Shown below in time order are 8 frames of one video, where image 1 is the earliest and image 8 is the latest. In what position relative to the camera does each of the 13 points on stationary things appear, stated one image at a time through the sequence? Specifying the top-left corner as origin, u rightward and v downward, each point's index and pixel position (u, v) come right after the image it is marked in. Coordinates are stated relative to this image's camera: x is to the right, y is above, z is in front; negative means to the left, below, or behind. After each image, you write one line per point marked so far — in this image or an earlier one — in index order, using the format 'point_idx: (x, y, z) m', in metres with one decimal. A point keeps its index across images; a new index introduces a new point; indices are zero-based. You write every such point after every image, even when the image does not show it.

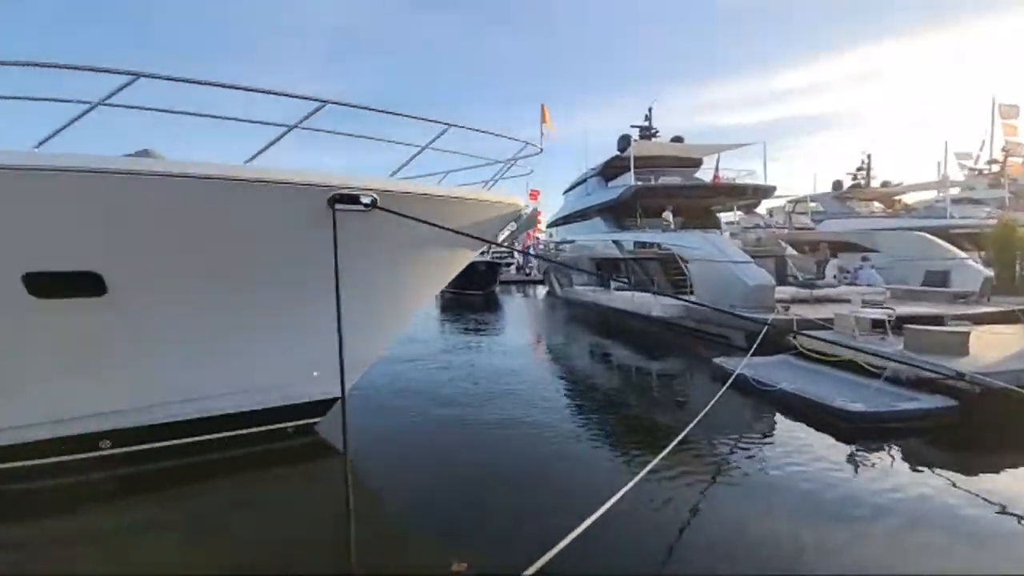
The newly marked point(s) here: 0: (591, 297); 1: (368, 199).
0: (+3.1, -0.4, +16.3) m
1: (-1.3, +0.8, +4.0) m
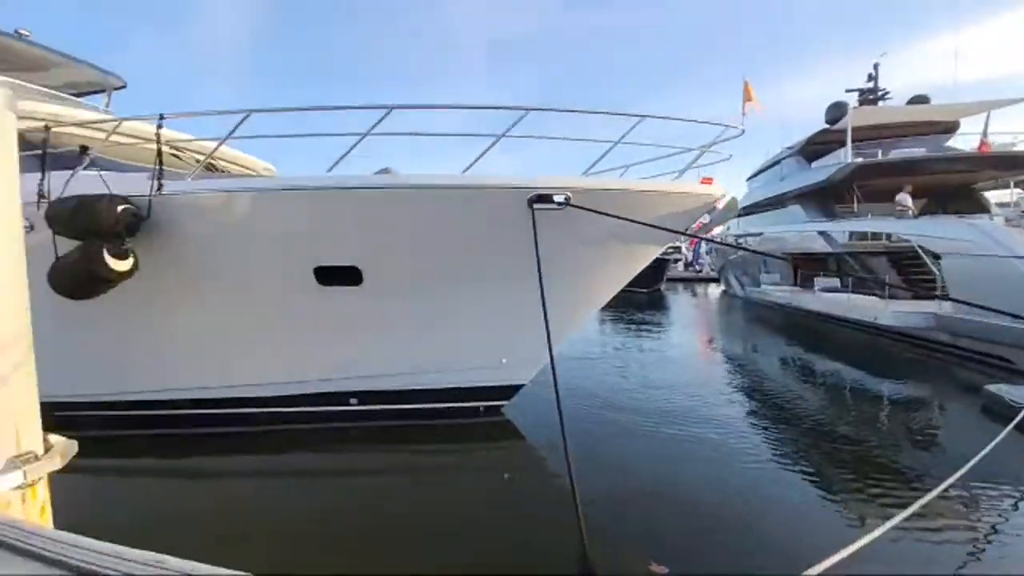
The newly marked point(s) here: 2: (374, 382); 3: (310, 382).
0: (+9.0, -0.3, +14.0) m
1: (+0.5, +0.9, +4.1) m
2: (-1.5, -1.0, +4.6) m
3: (-2.1, -1.0, +4.6) m
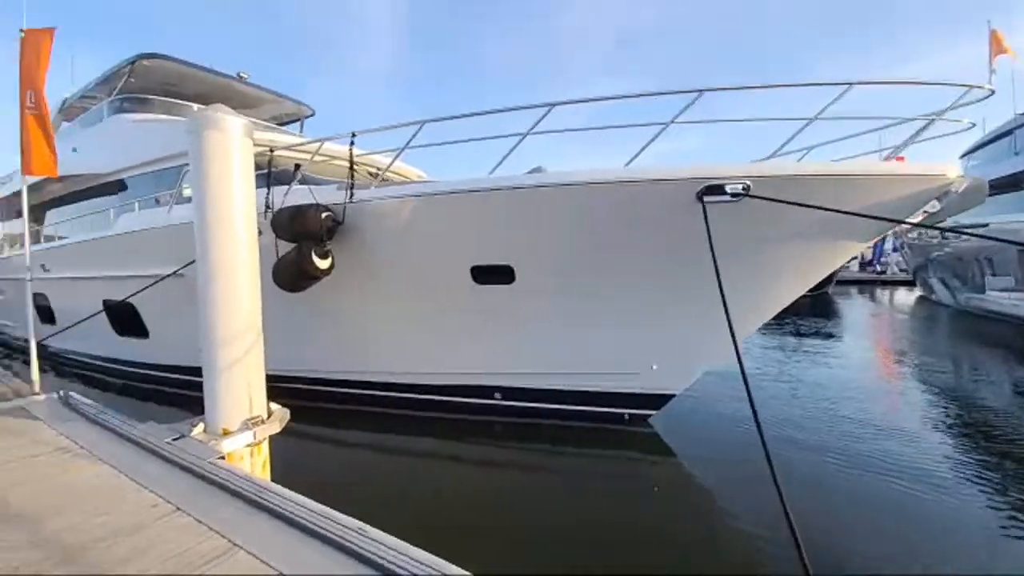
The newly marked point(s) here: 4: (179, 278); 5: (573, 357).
0: (+12.8, -0.5, +10.8) m
1: (+1.9, +0.9, +3.6) m
2: (+0.1, -1.0, +4.7) m
3: (-0.5, -1.0, +4.8) m
4: (-4.3, +0.1, +5.5) m
5: (+0.6, -0.7, +4.5) m
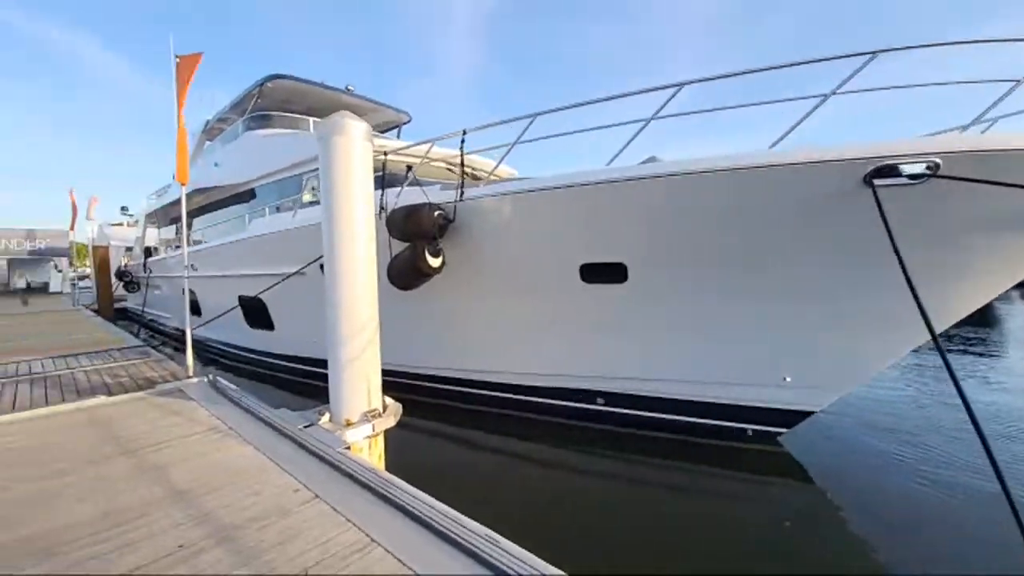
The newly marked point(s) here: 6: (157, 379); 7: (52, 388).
0: (+14.8, -0.6, +8.1) m
1: (+2.8, +0.8, +3.0) m
2: (+1.2, -1.0, +4.4) m
3: (+0.6, -1.0, +4.6) m
4: (-3.0, +0.2, +6.0) m
5: (+1.7, -0.7, +4.1) m
6: (-4.6, -1.2, +5.5) m
7: (-5.7, -1.2, +5.2) m
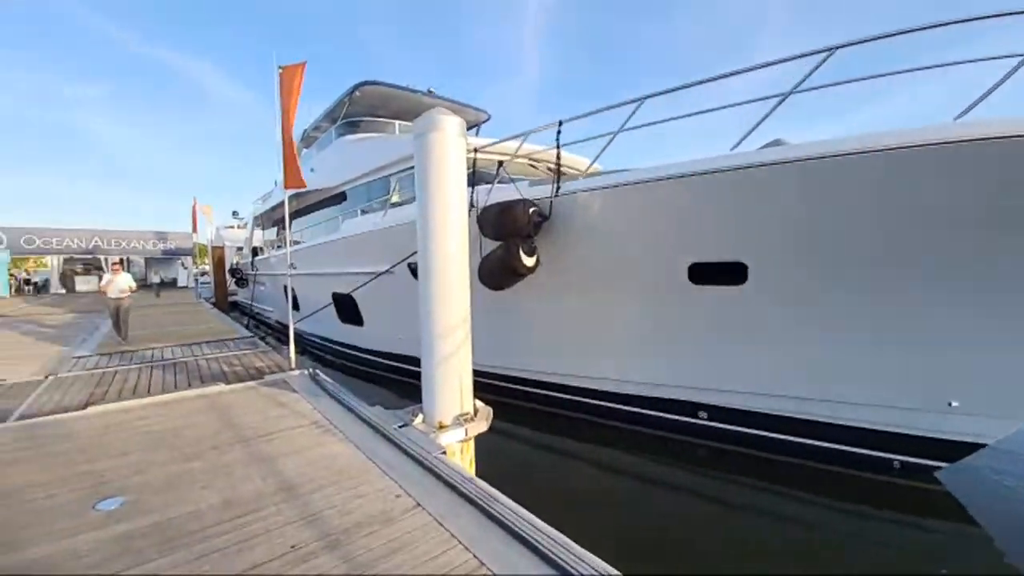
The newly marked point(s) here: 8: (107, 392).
0: (+16.2, -0.7, +5.4) m
1: (+3.5, +0.8, +2.2) m
2: (+2.1, -1.0, +3.9) m
3: (+1.6, -1.0, +4.2) m
4: (-1.8, +0.2, +6.2) m
5: (+2.5, -0.8, +3.6) m
6: (-3.5, -1.1, +5.9) m
7: (-4.6, -1.2, +5.8) m
8: (-4.8, -1.2, +5.0) m
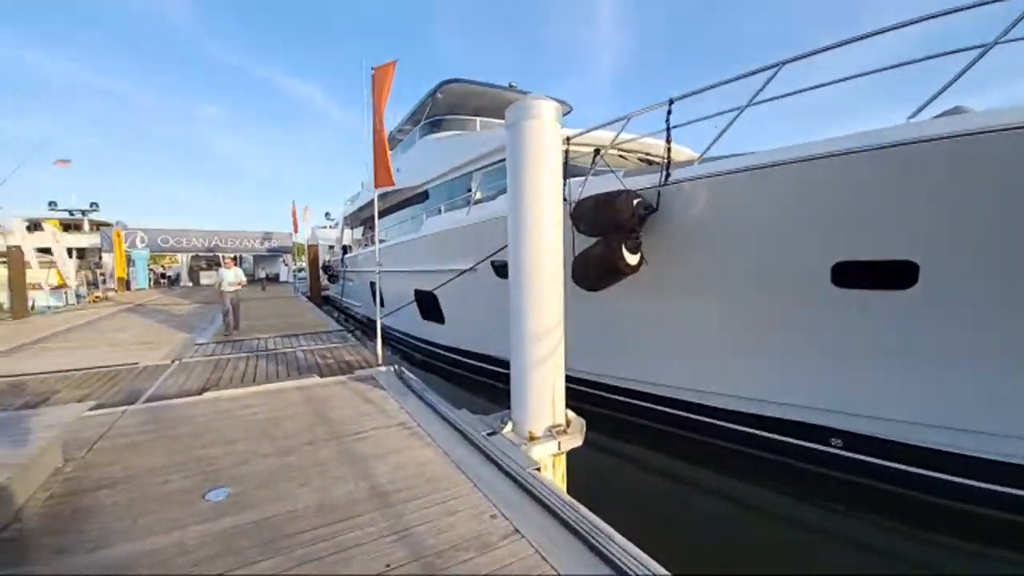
0: (+17.0, -1.0, +2.3) m
1: (+4.0, +0.7, +1.3) m
2: (+2.9, -1.1, +3.2) m
3: (+2.4, -1.0, +3.6) m
4: (-0.5, +0.2, +6.1) m
5: (+3.3, -0.8, +2.8) m
6: (-2.3, -1.1, +6.1) m
7: (-3.4, -1.1, +6.2) m
8: (-3.8, -1.2, +5.5) m
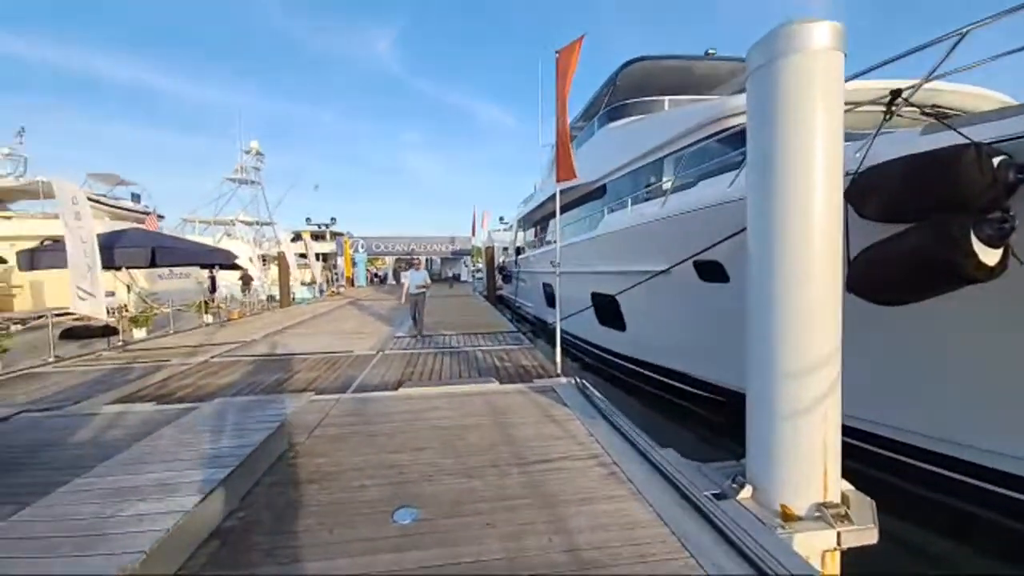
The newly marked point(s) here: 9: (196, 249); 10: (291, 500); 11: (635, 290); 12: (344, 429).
0: (+16.7, -1.3, -4.9) m
1: (+4.4, +0.6, -1.0) m
2: (+4.0, -1.2, +1.2) m
3: (+3.7, -1.1, +1.7) m
4: (+1.9, +0.2, +5.1) m
5: (+4.2, -0.9, +0.7) m
6: (+0.3, -1.1, +5.8) m
7: (-0.7, -1.1, +6.3) m
8: (-1.4, -1.2, +5.8) m
9: (-7.0, +0.9, +9.4) m
10: (-1.3, -1.3, +2.5) m
11: (+1.7, 0.0, +6.0) m
12: (-1.4, -1.2, +3.6) m
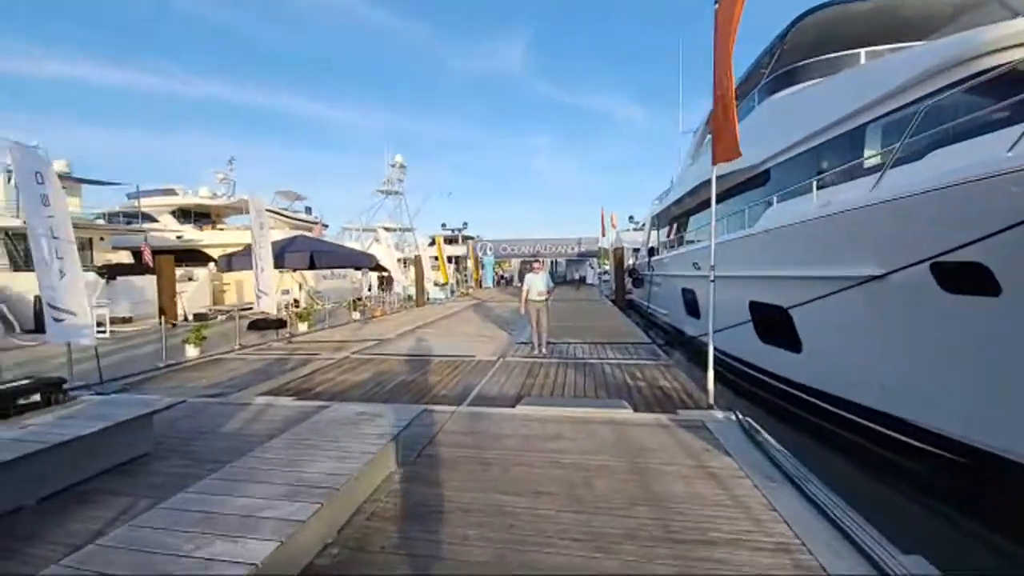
0: (+14.5, -1.6, -10.1) m
1: (+3.8, +0.5, -2.8) m
2: (+4.1, -1.3, -0.7) m
3: (+3.9, -1.2, -0.1) m
4: (+3.2, +0.1, +3.7) m
5: (+4.1, -1.0, -1.2) m
6: (+1.8, -1.2, +4.9) m
7: (+1.0, -1.2, +5.6) m
8: (+0.3, -1.2, +5.3) m
9: (-4.1, +0.9, +10.4) m
10: (-0.6, -1.3, +2.2) m
11: (+3.2, -0.1, +4.6) m
12: (-0.4, -1.2, +3.2) m
